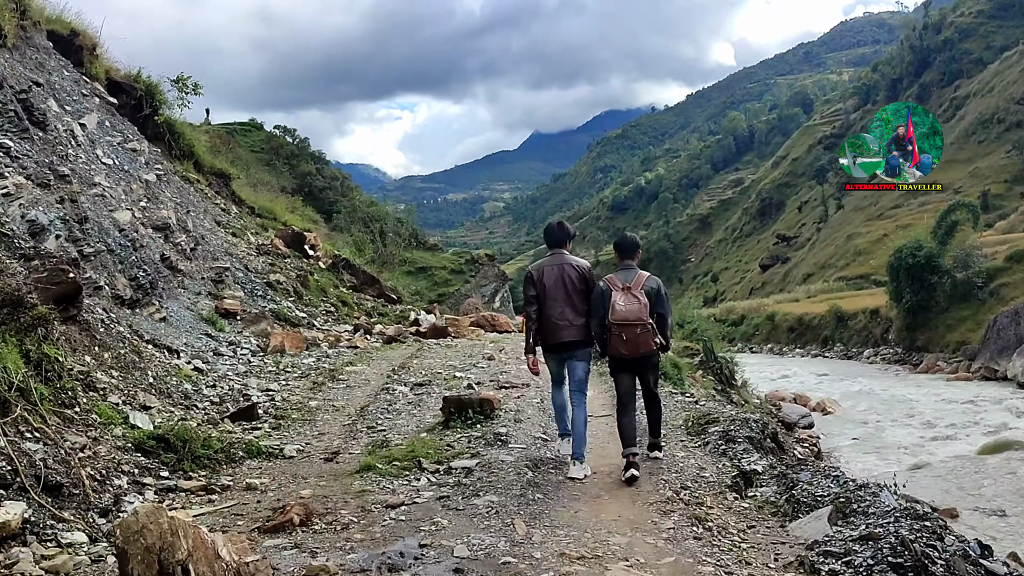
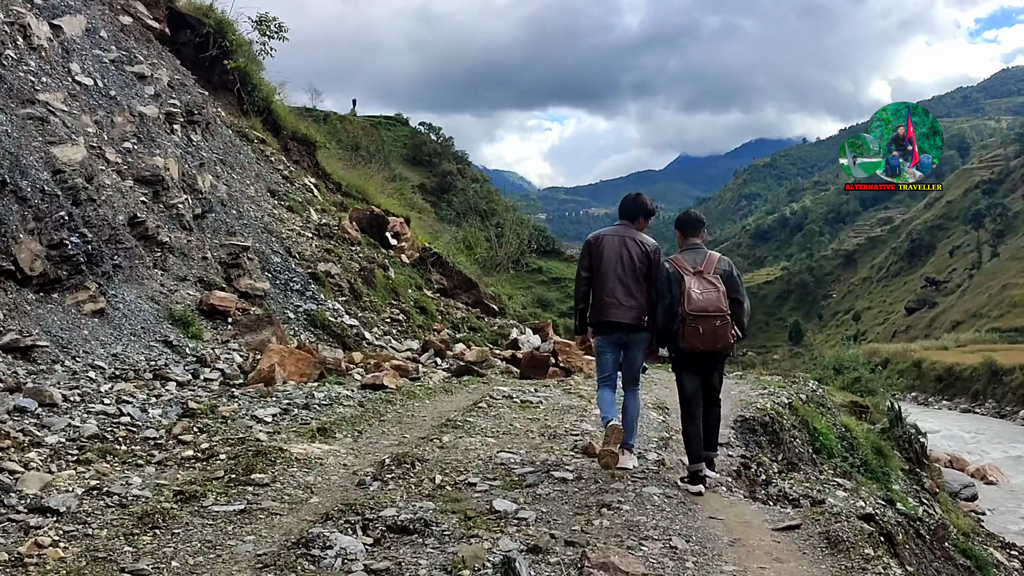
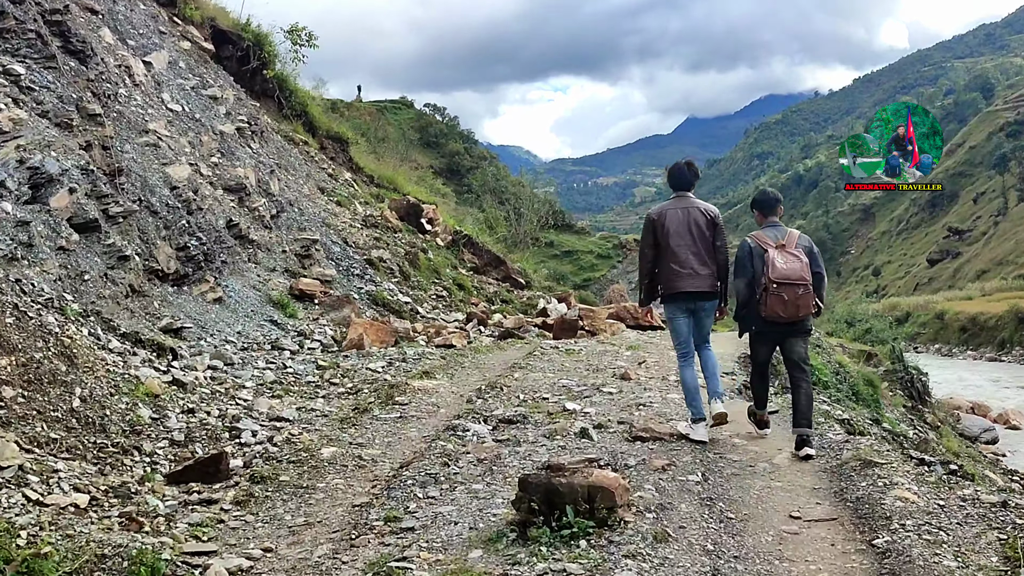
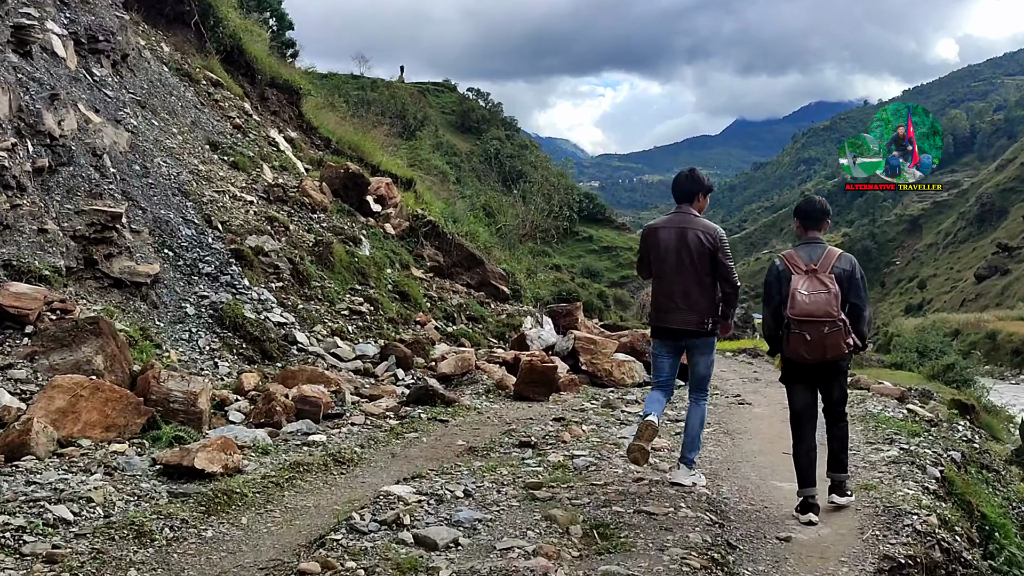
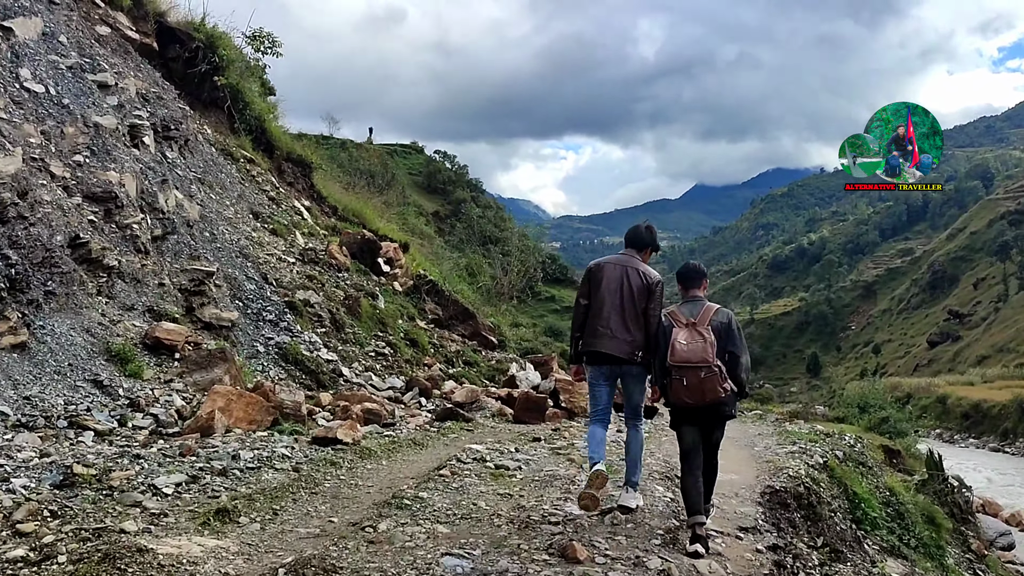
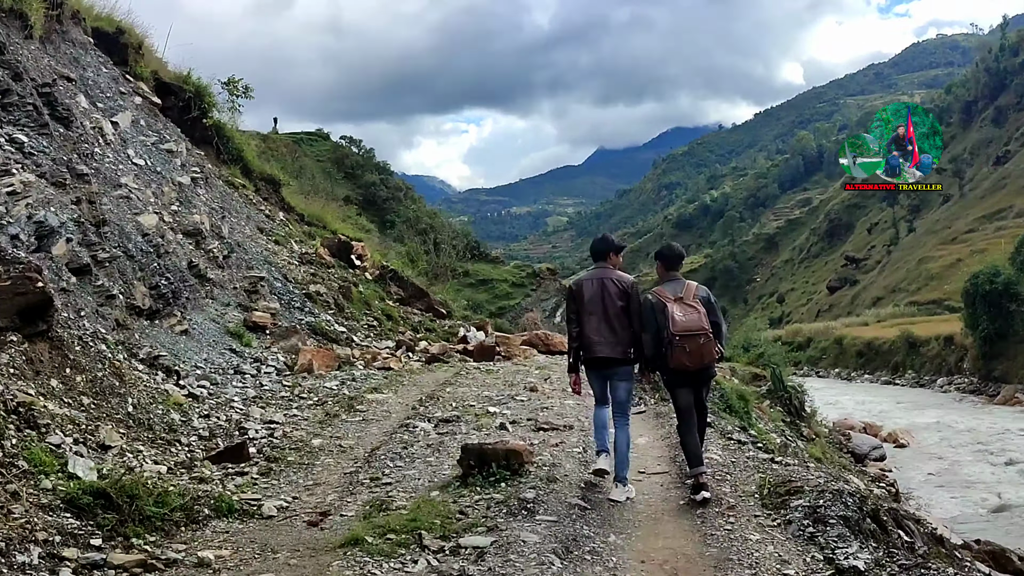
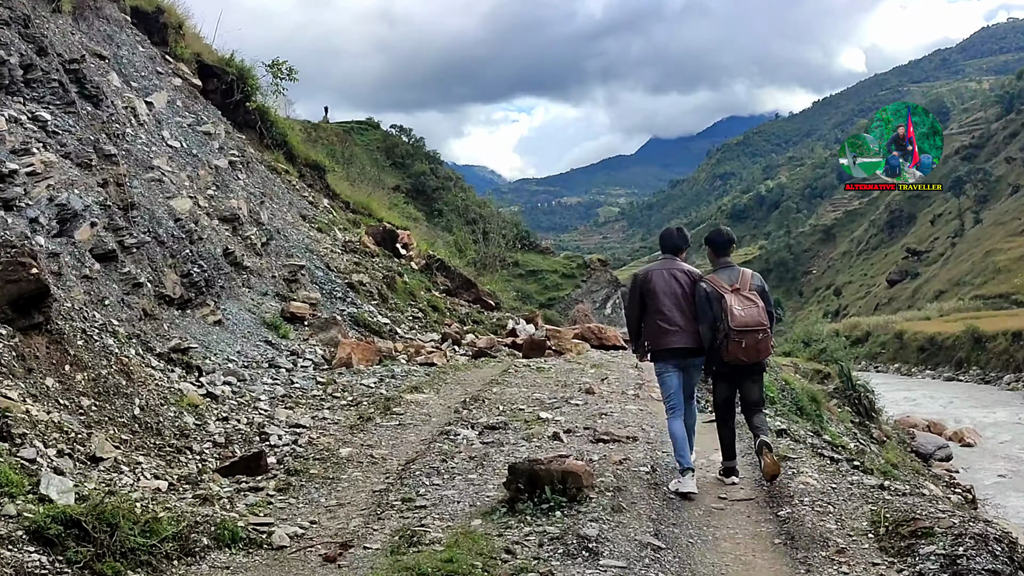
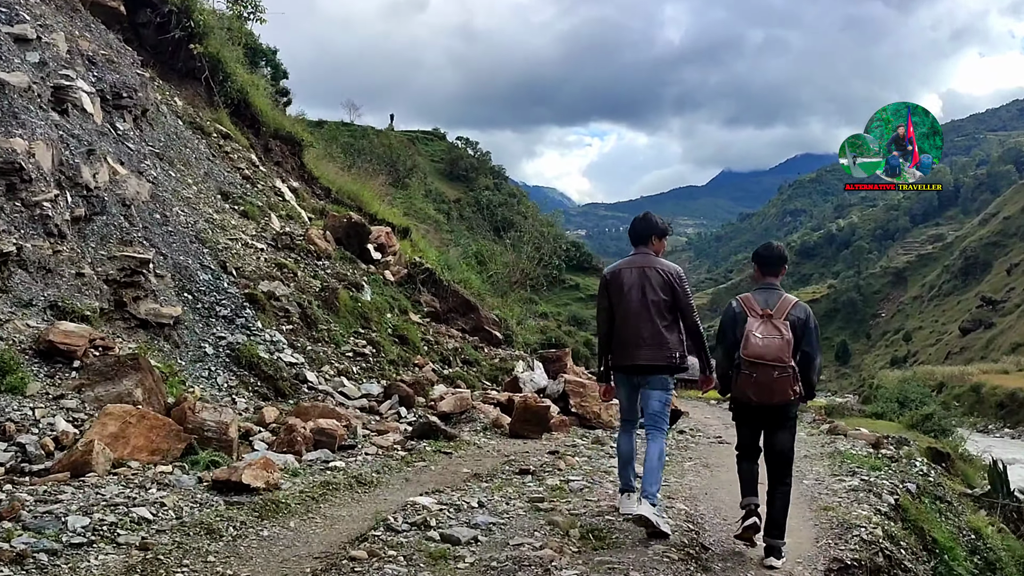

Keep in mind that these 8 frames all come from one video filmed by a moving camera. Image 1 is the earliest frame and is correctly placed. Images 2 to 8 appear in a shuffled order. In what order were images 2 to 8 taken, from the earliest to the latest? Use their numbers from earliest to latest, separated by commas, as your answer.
6, 7, 3, 2, 5, 8, 4
